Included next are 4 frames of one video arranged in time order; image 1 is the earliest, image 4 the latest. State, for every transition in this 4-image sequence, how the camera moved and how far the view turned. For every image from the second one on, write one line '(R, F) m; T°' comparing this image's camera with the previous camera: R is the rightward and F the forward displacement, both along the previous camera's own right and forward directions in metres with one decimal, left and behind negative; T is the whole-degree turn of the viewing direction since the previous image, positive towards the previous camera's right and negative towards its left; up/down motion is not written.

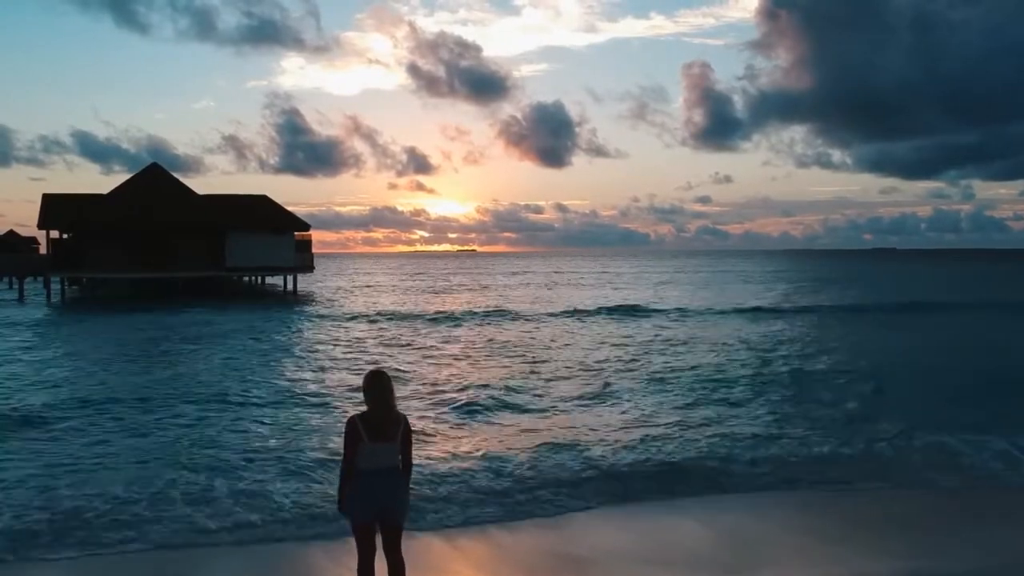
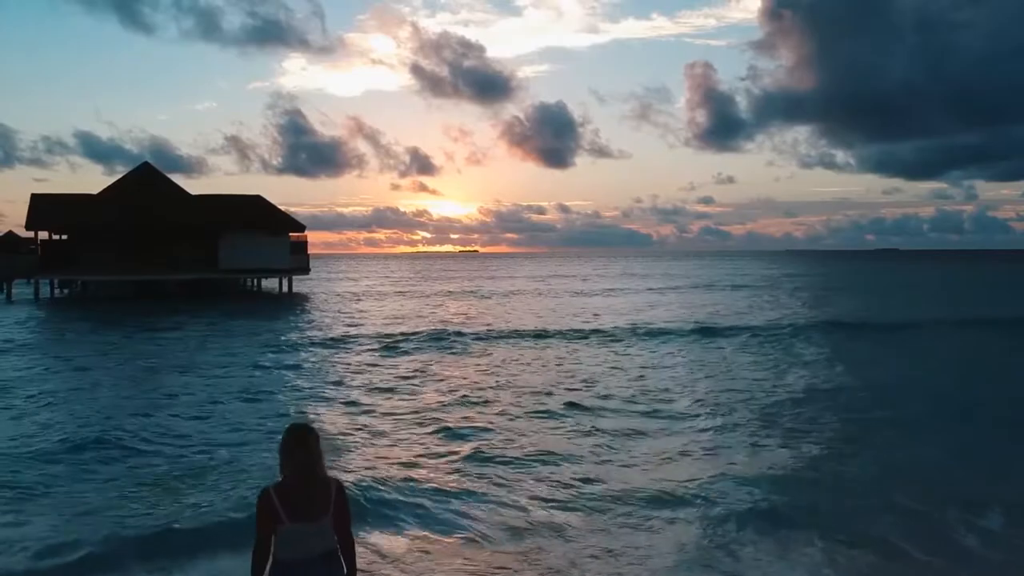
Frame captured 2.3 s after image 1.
(-0.2, +1.0) m; 0°
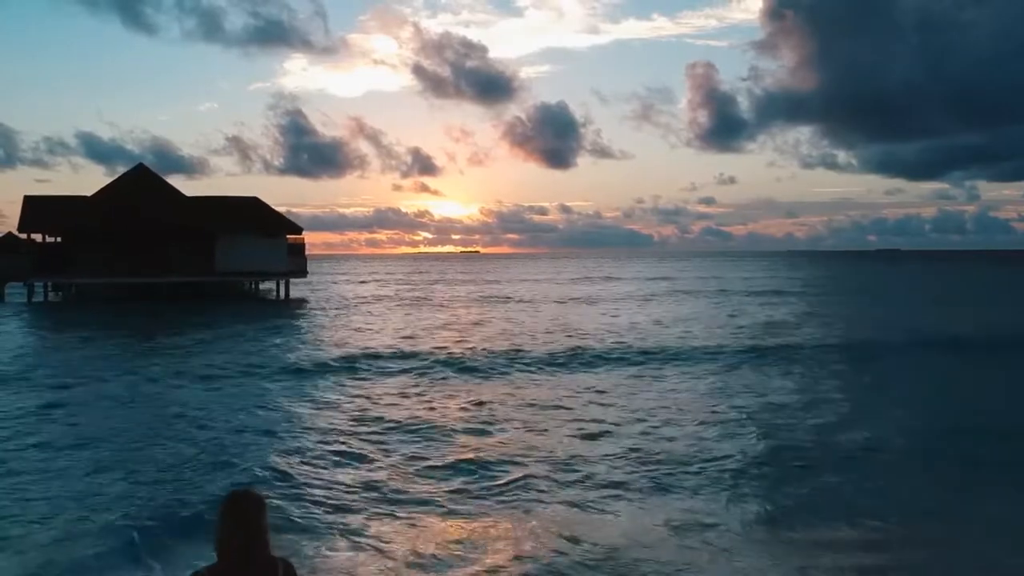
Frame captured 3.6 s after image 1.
(-0.3, +0.9) m; 0°
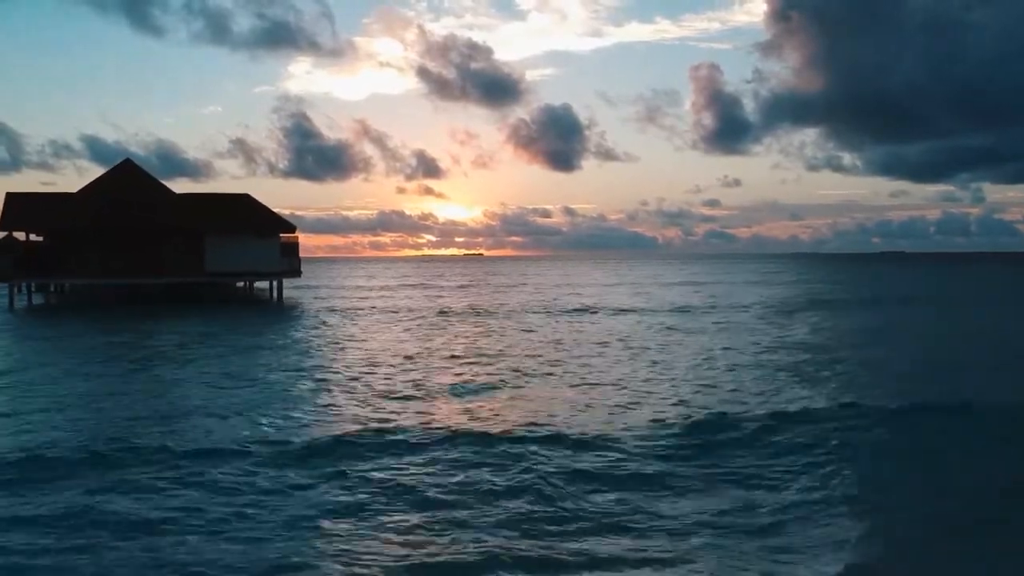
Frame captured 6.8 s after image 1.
(-0.9, +2.4) m; 0°
